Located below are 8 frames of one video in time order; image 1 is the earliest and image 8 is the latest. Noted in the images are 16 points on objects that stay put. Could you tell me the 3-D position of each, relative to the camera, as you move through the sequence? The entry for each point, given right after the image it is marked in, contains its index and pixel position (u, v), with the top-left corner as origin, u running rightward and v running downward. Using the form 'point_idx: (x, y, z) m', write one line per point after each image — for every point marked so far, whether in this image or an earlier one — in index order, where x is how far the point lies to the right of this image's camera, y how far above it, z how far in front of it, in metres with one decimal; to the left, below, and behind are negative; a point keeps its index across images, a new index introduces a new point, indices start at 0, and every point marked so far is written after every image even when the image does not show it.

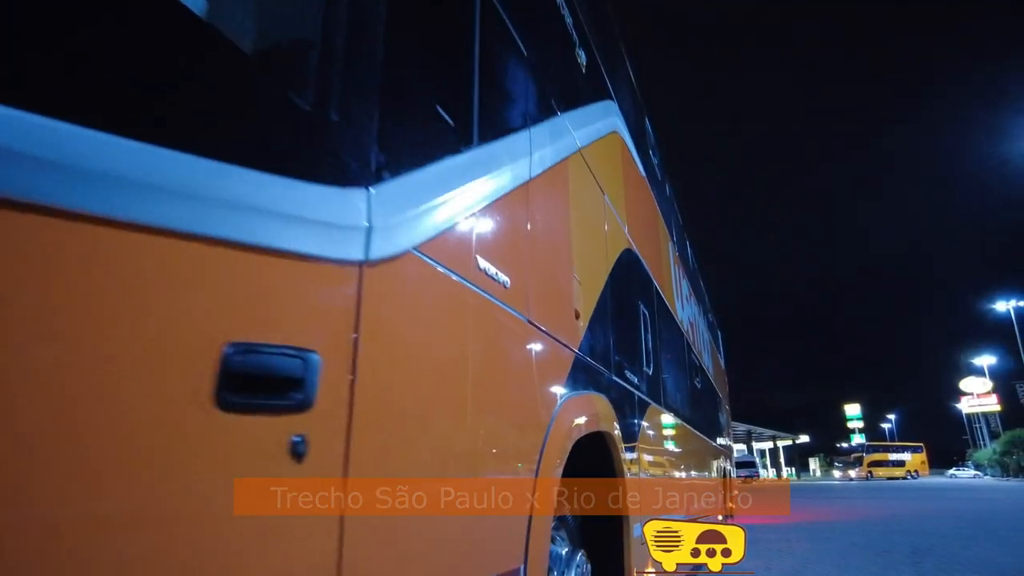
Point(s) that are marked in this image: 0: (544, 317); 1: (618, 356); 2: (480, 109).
0: (+0.1, -0.1, +2.2) m
1: (+0.6, -0.4, +3.6) m
2: (-0.1, +0.5, +1.8) m
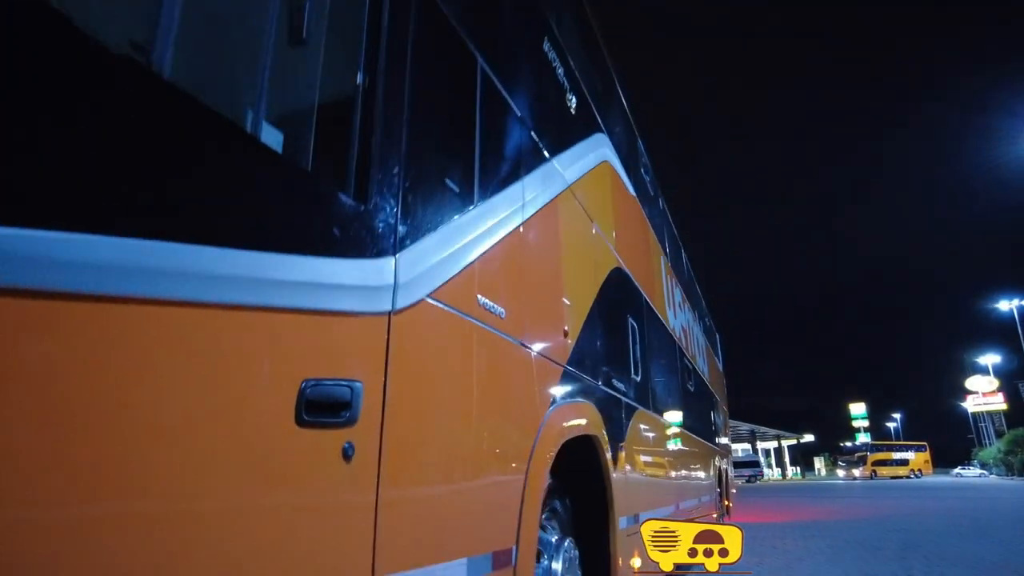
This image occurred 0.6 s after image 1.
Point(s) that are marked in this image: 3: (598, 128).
0: (+0.1, -0.2, +2.6) m
1: (+0.6, -0.5, +4.0) m
2: (-0.1, +0.4, +2.2) m
3: (+0.5, +1.0, +4.4) m
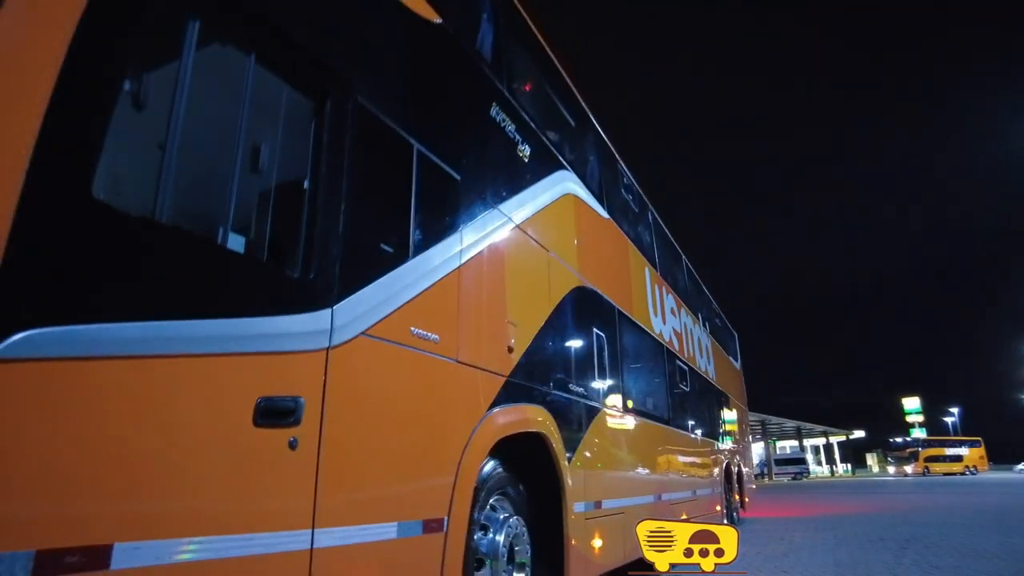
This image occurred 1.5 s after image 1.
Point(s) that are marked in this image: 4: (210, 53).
0: (-0.2, -0.3, +3.3) m
1: (+0.4, -0.6, +4.7) m
2: (-0.4, +0.3, +2.9) m
3: (+0.3, +0.9, +5.1) m
4: (-0.9, +0.7, +2.0) m
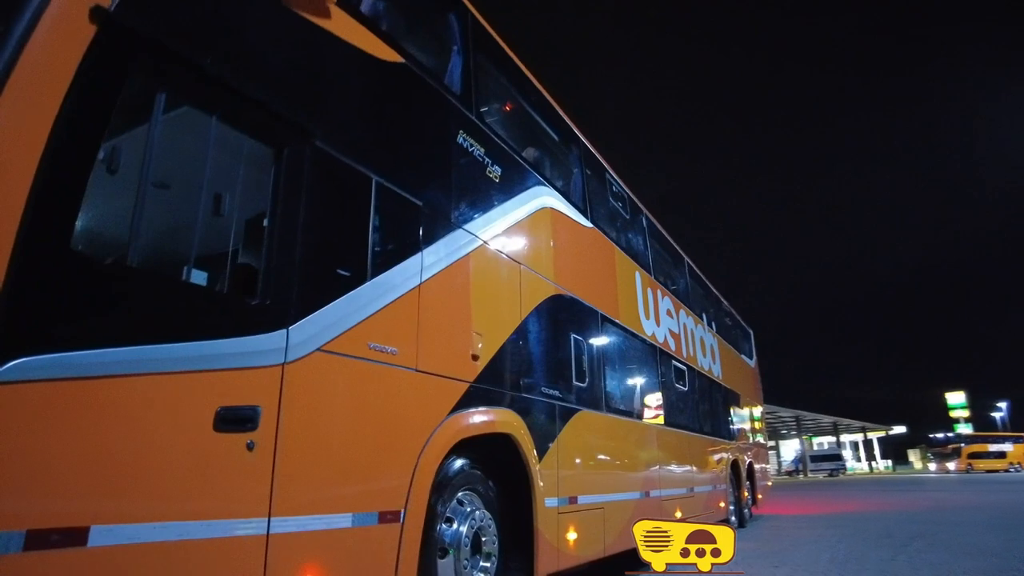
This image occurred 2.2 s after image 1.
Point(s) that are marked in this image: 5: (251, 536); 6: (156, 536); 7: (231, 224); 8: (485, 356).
0: (-0.4, -0.4, +3.7) m
1: (+0.2, -0.7, +5.0) m
2: (-0.6, +0.2, +3.3) m
3: (+0.2, +0.9, +5.4) m
4: (-1.2, +0.6, +2.4) m
5: (-0.9, -0.9, +2.4) m
6: (-1.1, -0.8, +2.2) m
7: (-1.1, +0.2, +2.6) m
8: (-0.2, -0.4, +4.2) m
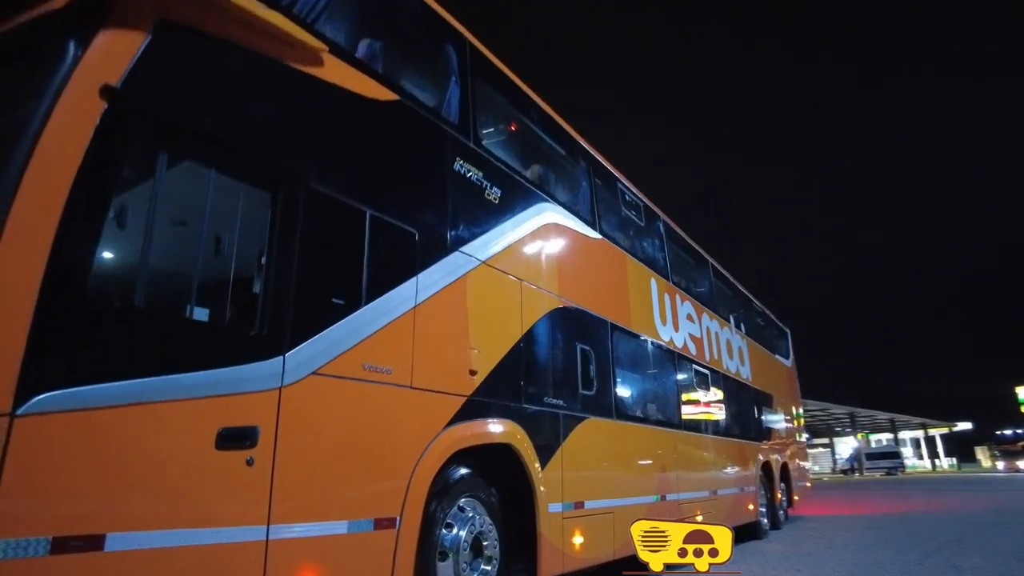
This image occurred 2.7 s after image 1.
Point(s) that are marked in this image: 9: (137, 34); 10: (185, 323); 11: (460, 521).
0: (-0.5, -0.5, +3.9) m
1: (+0.2, -0.8, +5.3) m
2: (-0.7, 0.0, +3.6) m
3: (+0.2, +0.7, +5.7) m
4: (-1.4, +0.5, +2.8) m
5: (-1.1, -1.0, +2.8) m
6: (-1.3, -0.9, +2.5) m
7: (-1.2, +0.1, +2.9) m
8: (-0.2, -0.5, +4.5) m
9: (-1.5, +1.0, +2.6) m
10: (-1.3, -0.1, +2.7) m
11: (-0.3, -1.5, +4.3) m
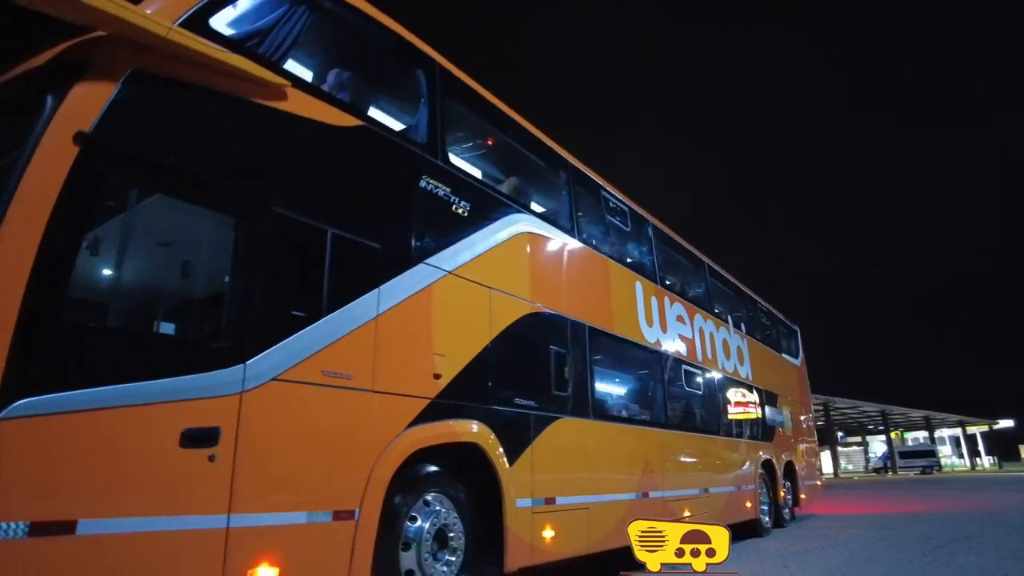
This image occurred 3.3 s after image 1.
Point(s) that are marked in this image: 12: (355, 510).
0: (-0.7, -0.6, +4.3) m
1: (0.0, -0.9, +5.6) m
2: (-1.0, 0.0, +3.9) m
3: (0.0, +0.7, +6.0) m
4: (-1.7, +0.4, +3.1) m
5: (-1.4, -1.1, +3.1) m
6: (-1.6, -1.0, +2.9) m
7: (-1.5, 0.0, +3.3) m
8: (-0.5, -0.6, +4.8) m
9: (-1.8, +0.9, +3.0) m
10: (-1.6, -0.2, +3.0) m
11: (-0.6, -1.5, +4.6) m
12: (-0.9, -1.3, +3.9) m
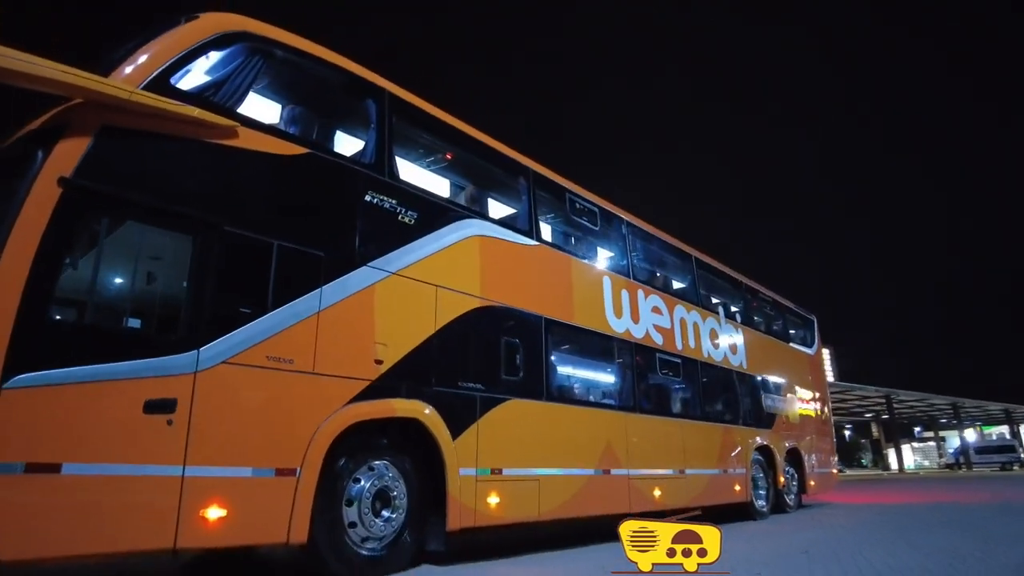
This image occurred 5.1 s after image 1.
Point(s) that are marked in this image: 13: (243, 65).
0: (-1.3, -0.6, +5.2) m
1: (-0.5, -0.8, +6.4) m
2: (-1.7, 0.0, +4.8) m
3: (-0.5, +0.7, +6.8) m
4: (-2.4, +0.4, +4.1) m
5: (-2.1, -1.1, +4.1) m
6: (-2.3, -1.0, +3.8) m
7: (-2.2, 0.0, +4.2) m
8: (-1.0, -0.6, +5.7) m
9: (-2.5, +0.9, +4.0) m
10: (-2.3, -0.2, +4.0) m
11: (-1.1, -1.5, +5.5) m
12: (-1.5, -1.3, +4.8) m
13: (-2.0, +1.7, +5.1) m
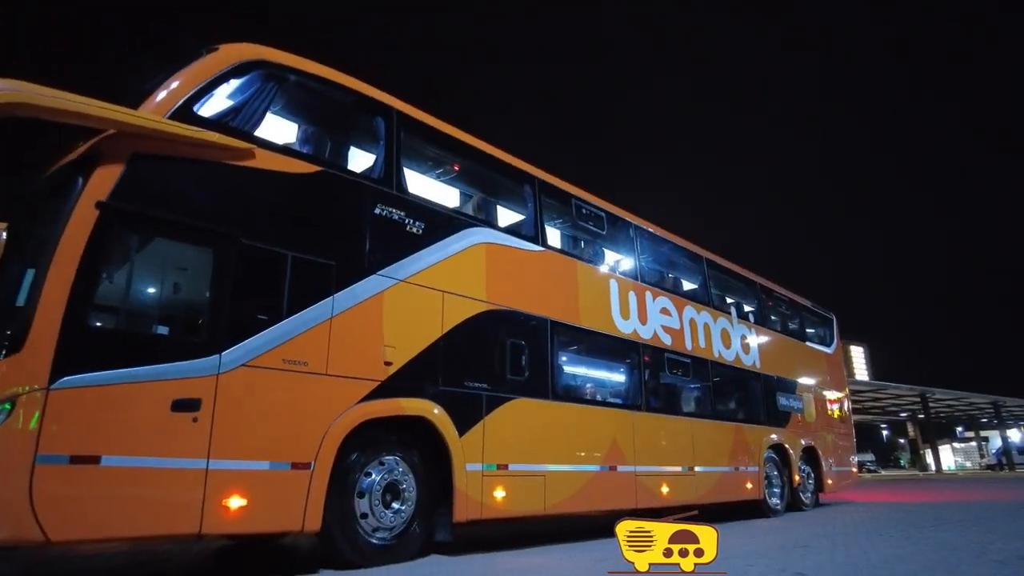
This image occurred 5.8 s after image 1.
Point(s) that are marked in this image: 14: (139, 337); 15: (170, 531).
0: (-1.4, -0.7, +5.6) m
1: (-0.5, -0.9, +6.8) m
2: (-1.7, -0.1, +5.3) m
3: (-0.5, +0.6, +7.2) m
4: (-2.4, +0.3, +4.5) m
5: (-2.1, -1.2, +4.5) m
6: (-2.4, -1.1, +4.3) m
7: (-2.3, -0.1, +4.7) m
8: (-1.0, -0.7, +6.1) m
9: (-2.6, +0.8, +4.4) m
10: (-2.4, -0.3, +4.4) m
11: (-1.1, -1.6, +5.9) m
12: (-1.5, -1.3, +5.2) m
13: (-2.1, +1.6, +5.5) m
14: (-2.4, -0.3, +4.4) m
15: (-2.2, -1.6, +4.4) m
